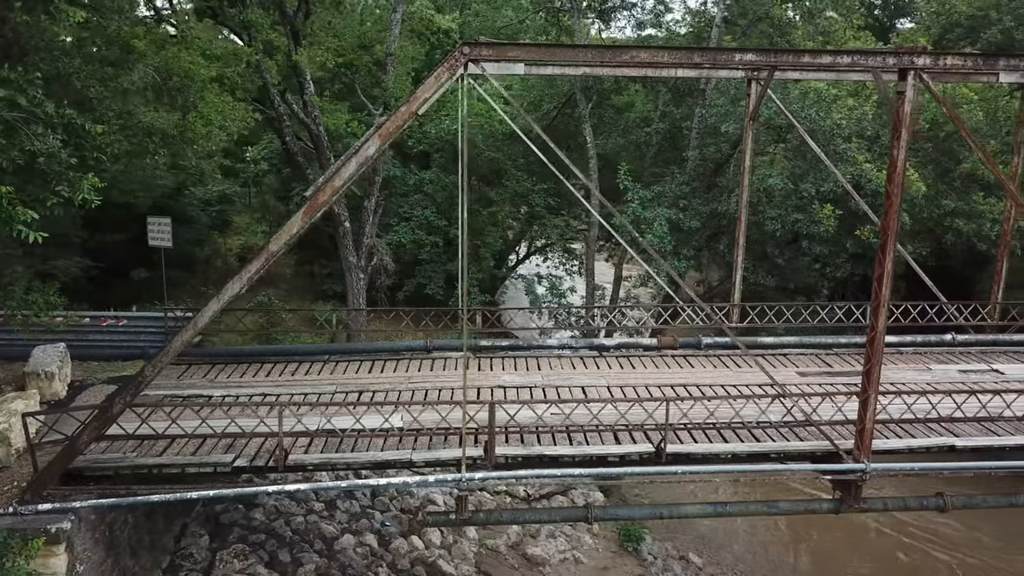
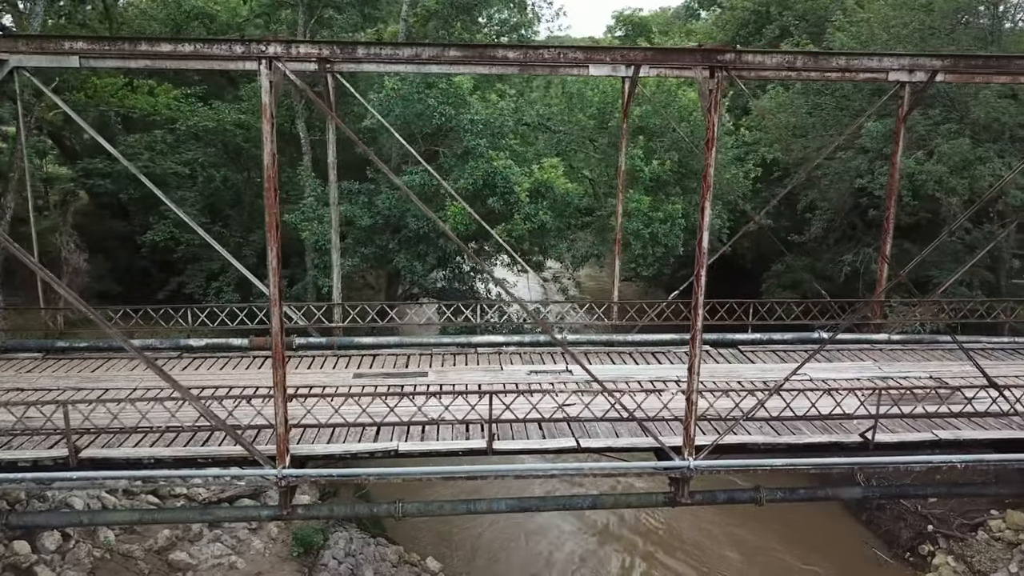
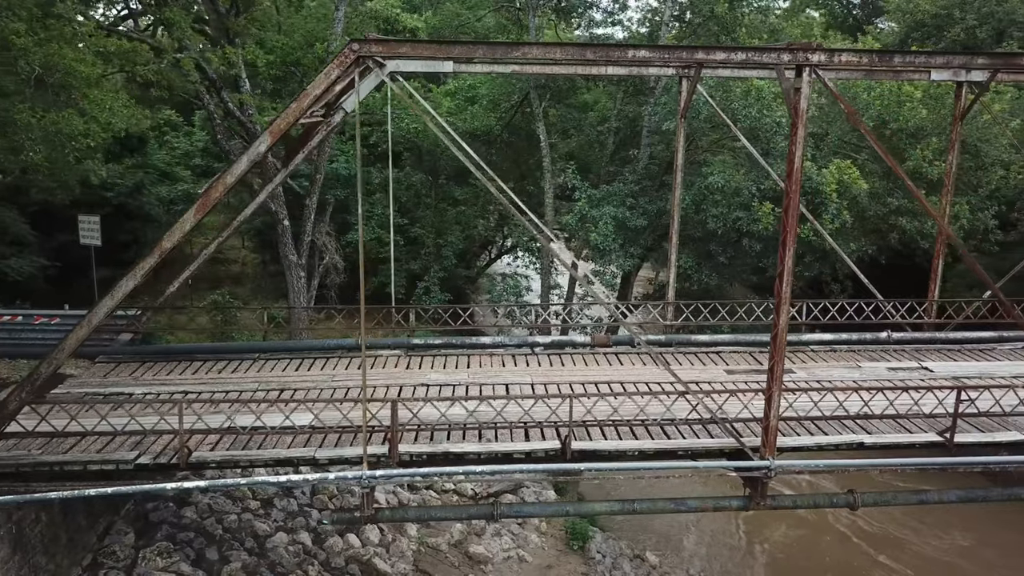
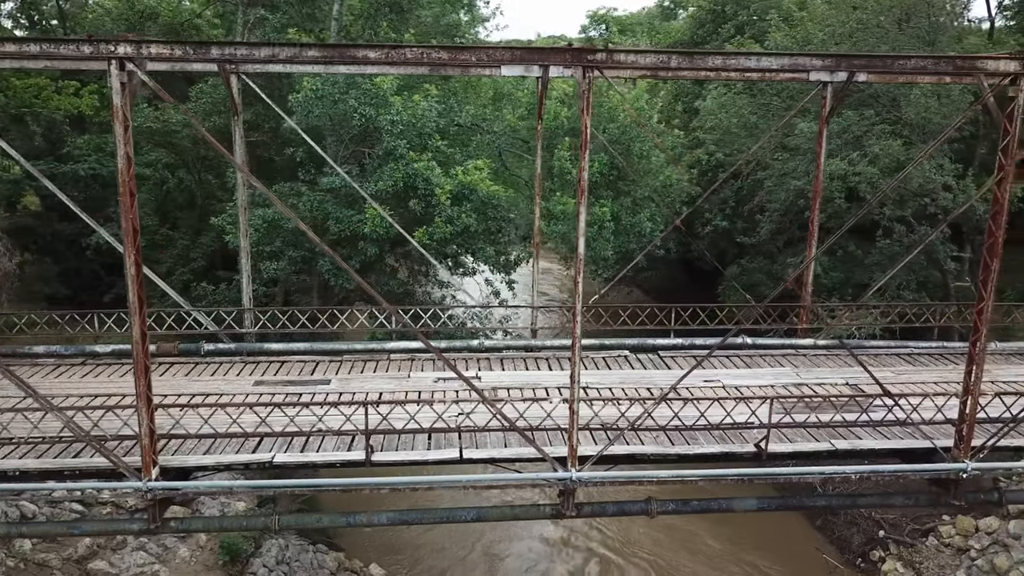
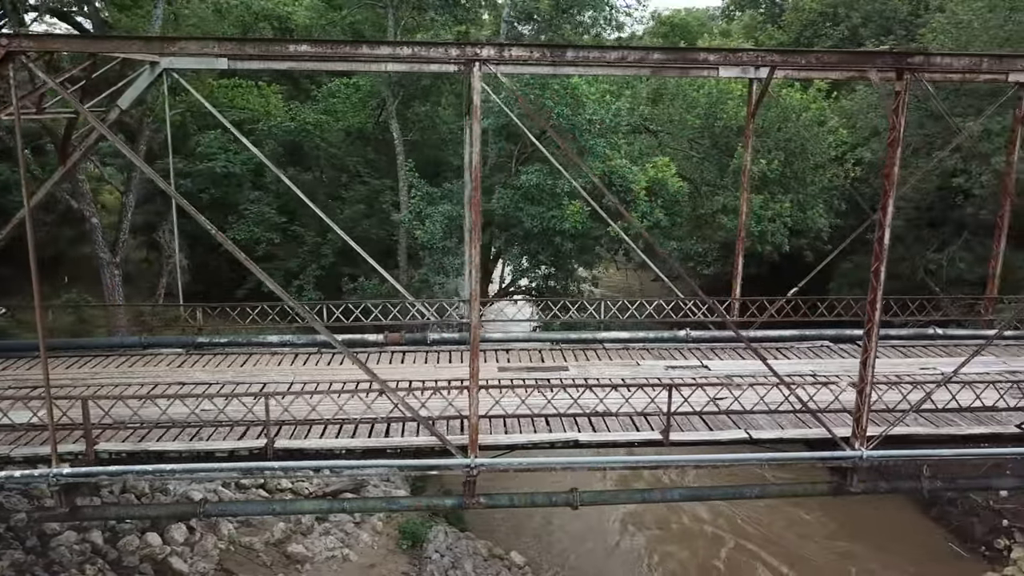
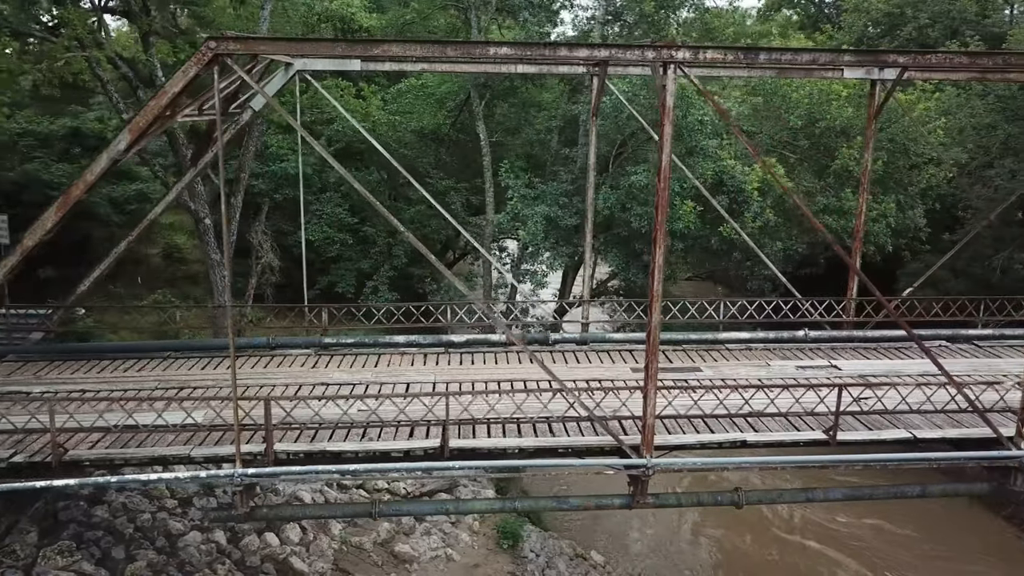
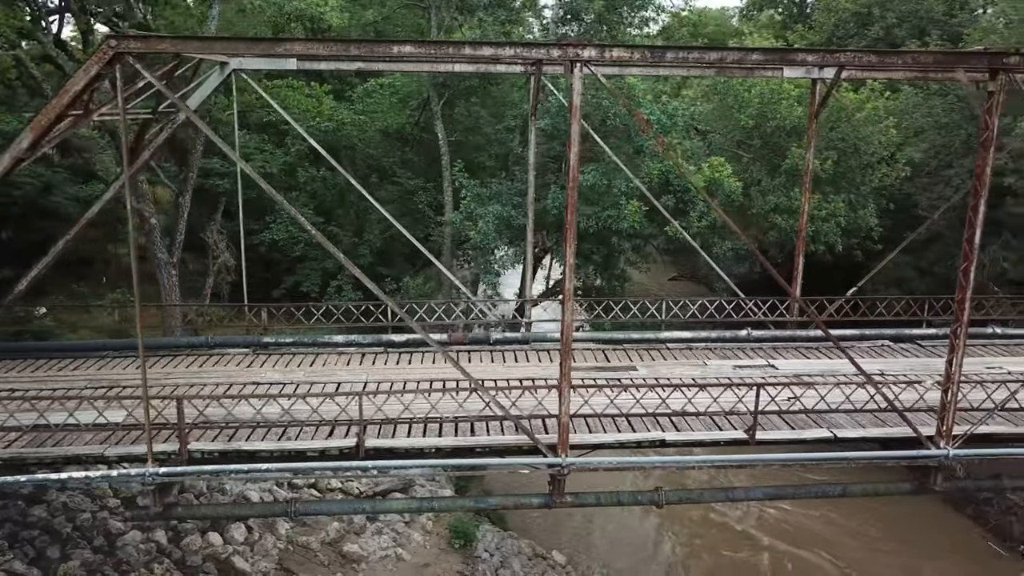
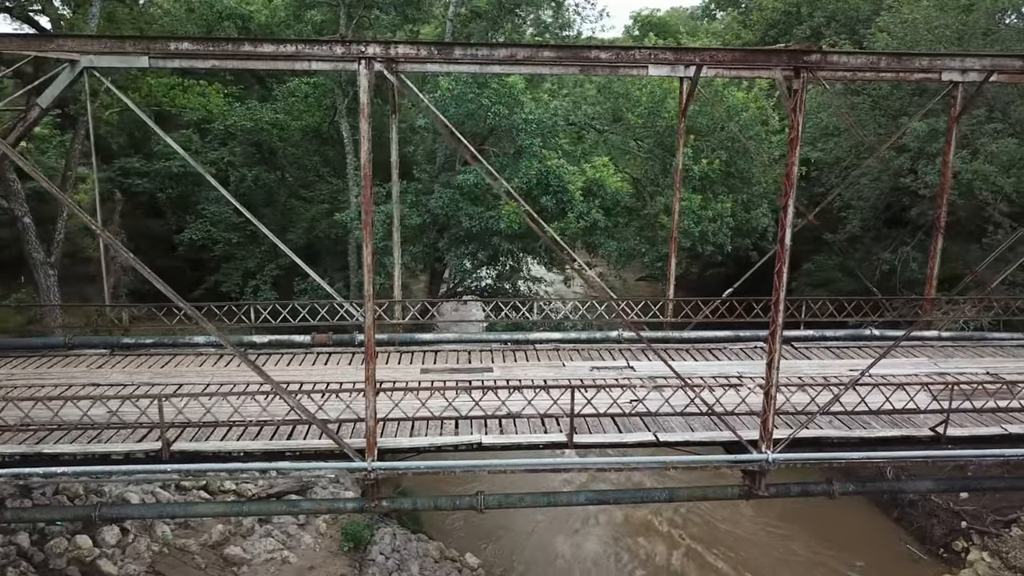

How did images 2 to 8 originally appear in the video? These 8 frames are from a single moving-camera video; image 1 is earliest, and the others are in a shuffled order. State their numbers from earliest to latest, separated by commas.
3, 6, 7, 5, 8, 2, 4
